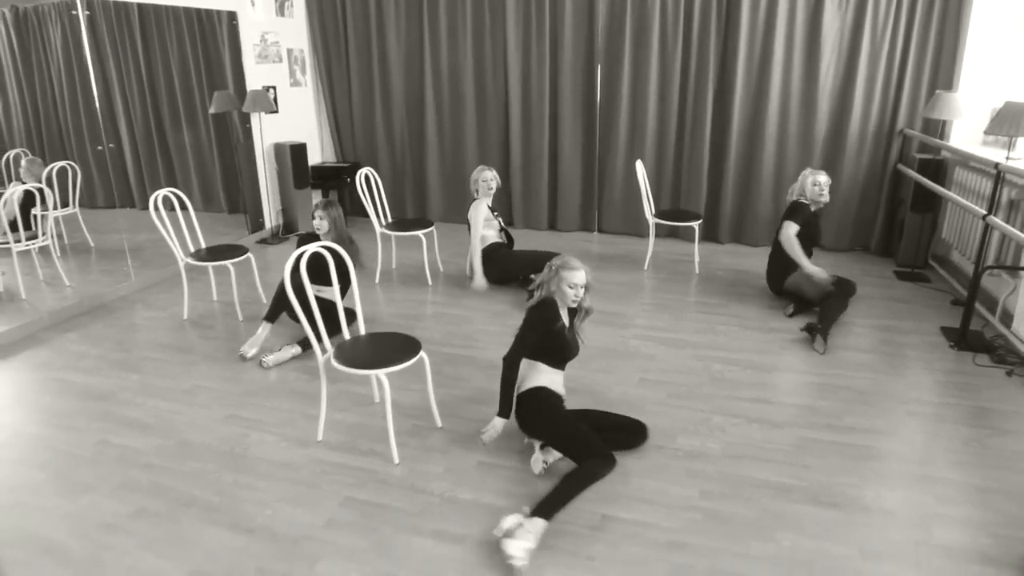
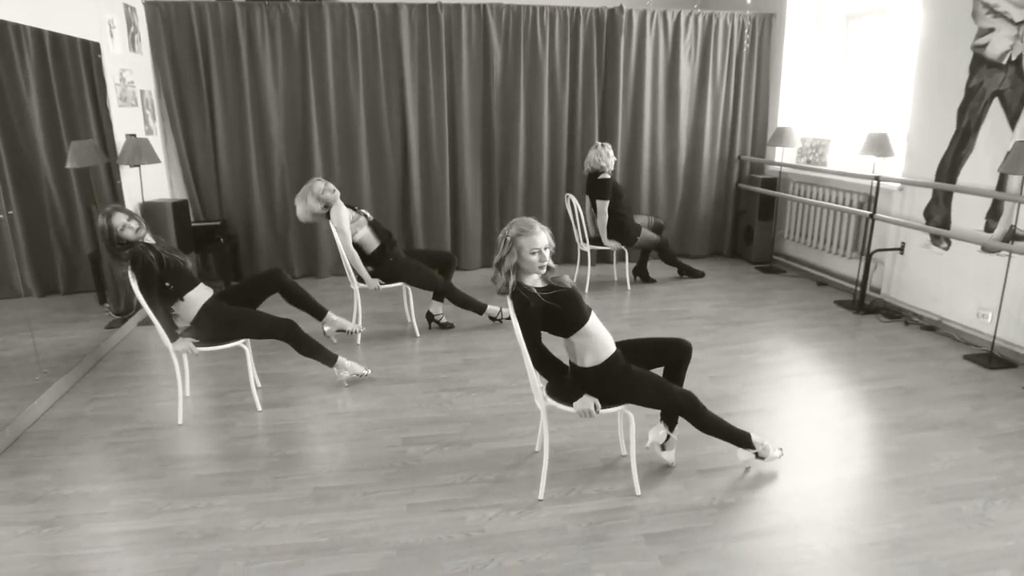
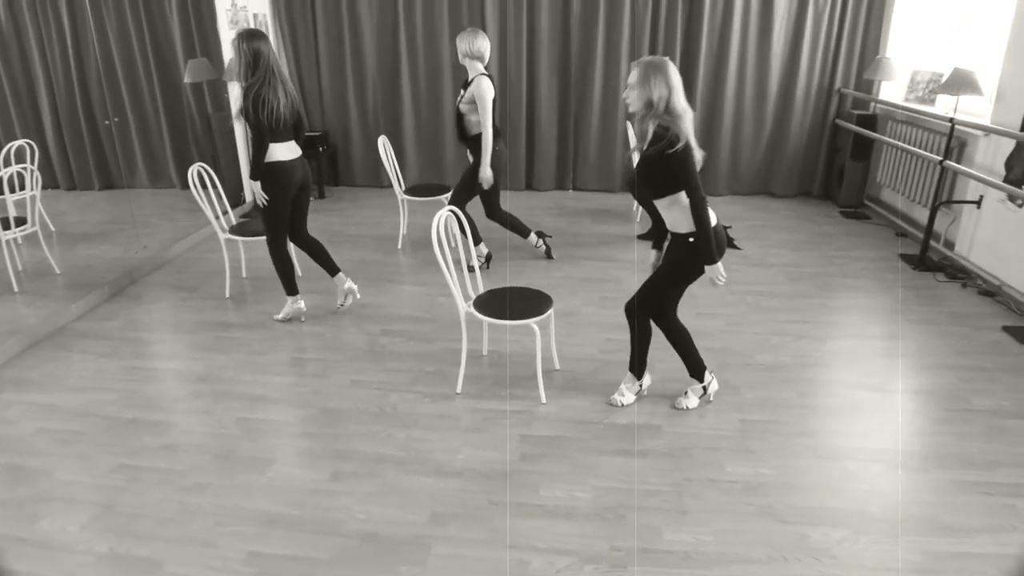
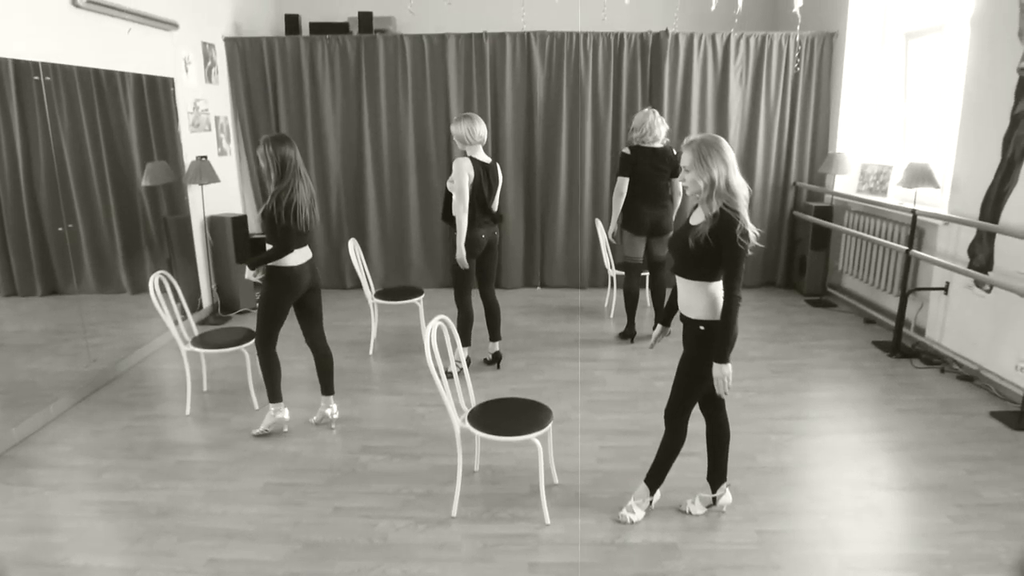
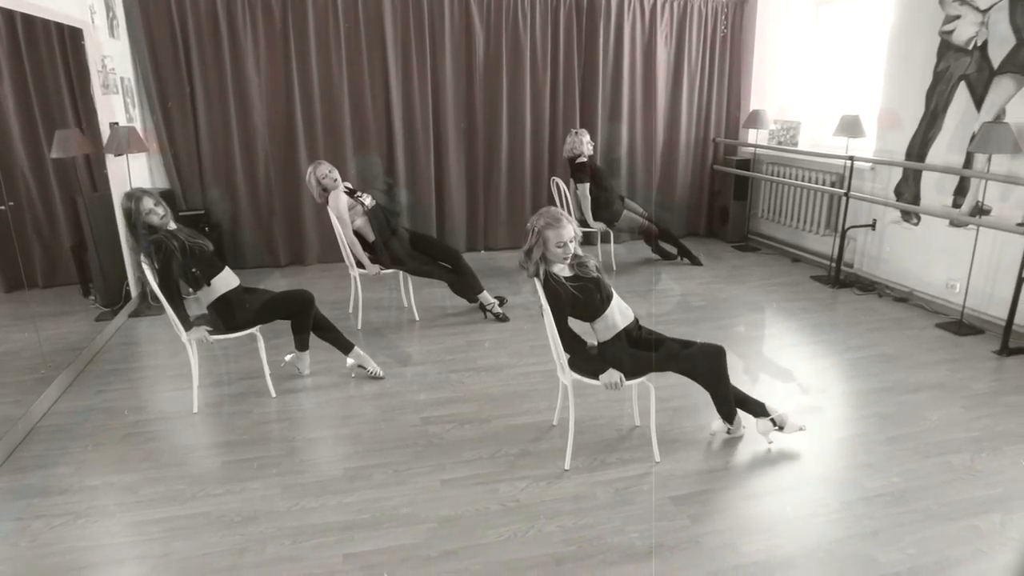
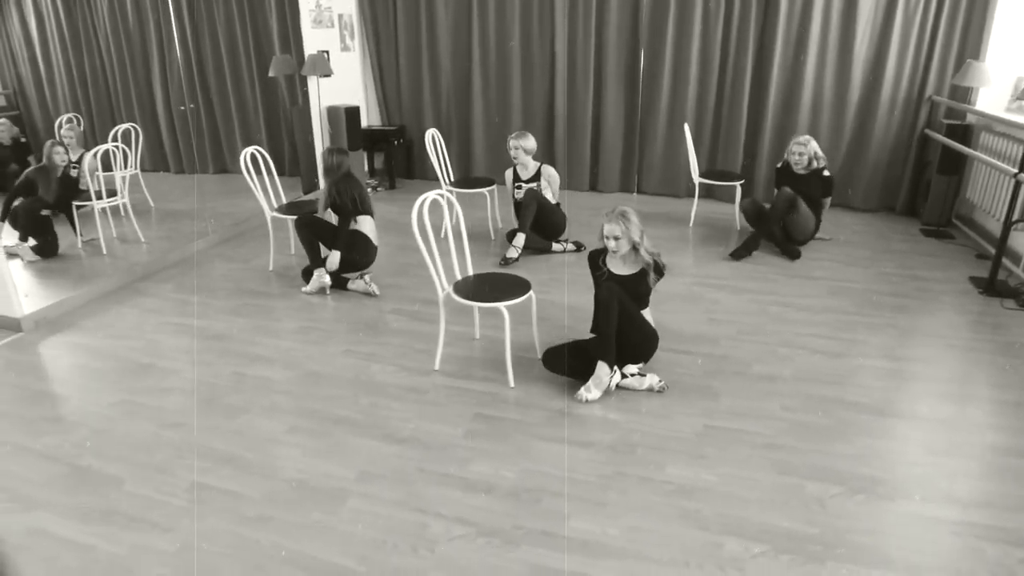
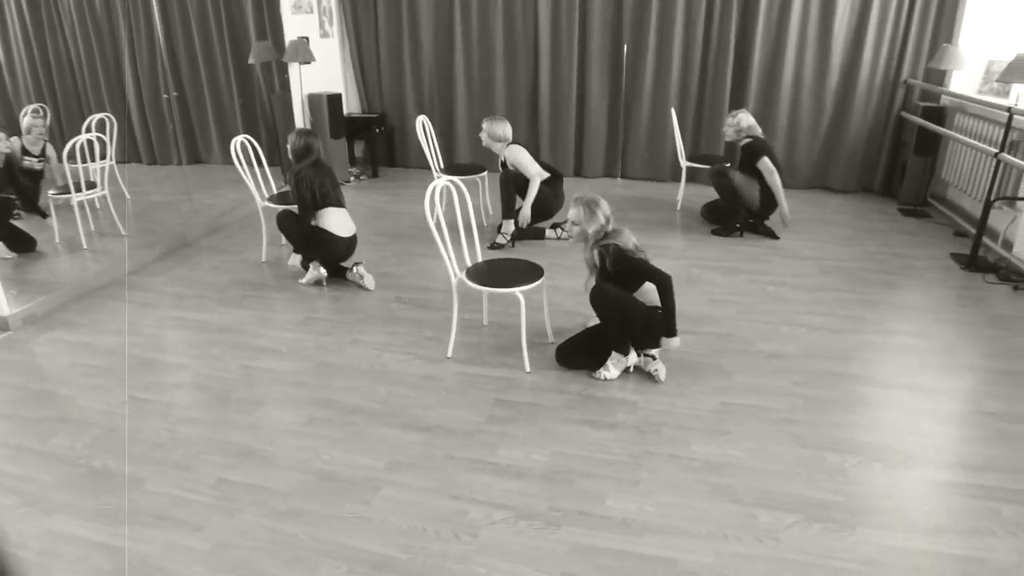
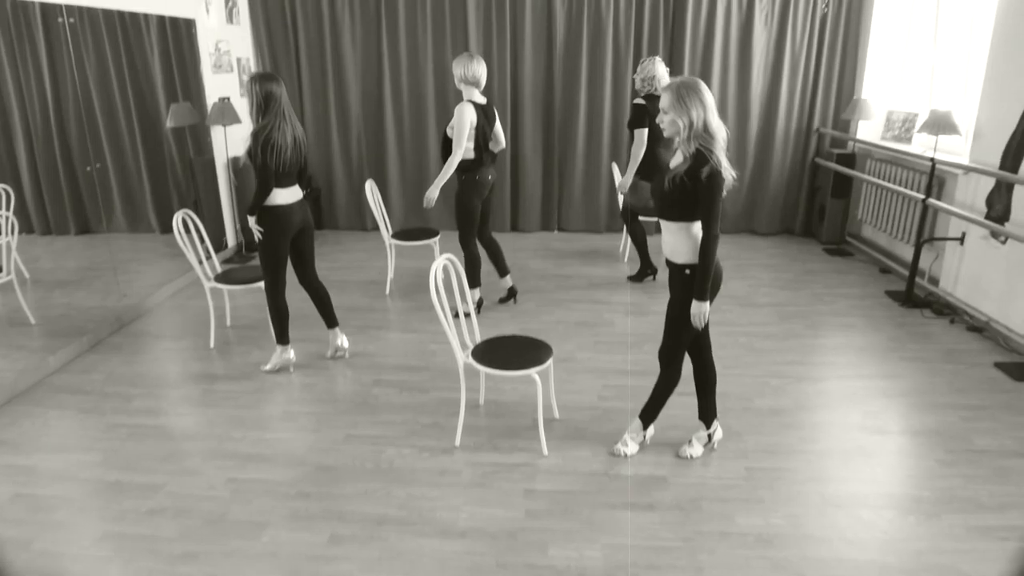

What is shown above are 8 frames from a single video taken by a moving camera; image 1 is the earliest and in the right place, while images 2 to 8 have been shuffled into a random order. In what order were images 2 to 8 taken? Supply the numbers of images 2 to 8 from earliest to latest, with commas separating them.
6, 7, 3, 8, 4, 2, 5
